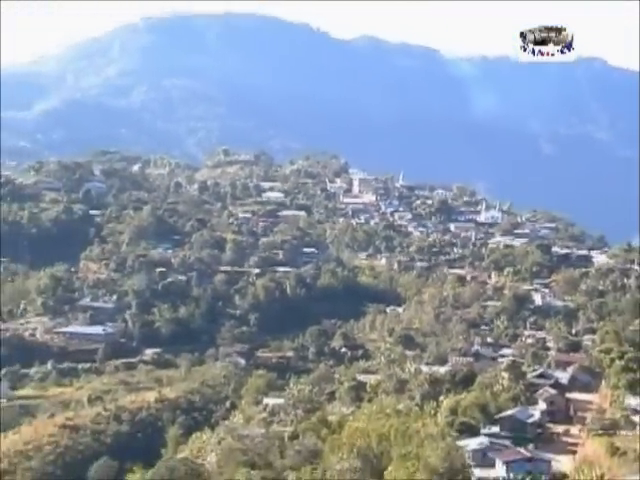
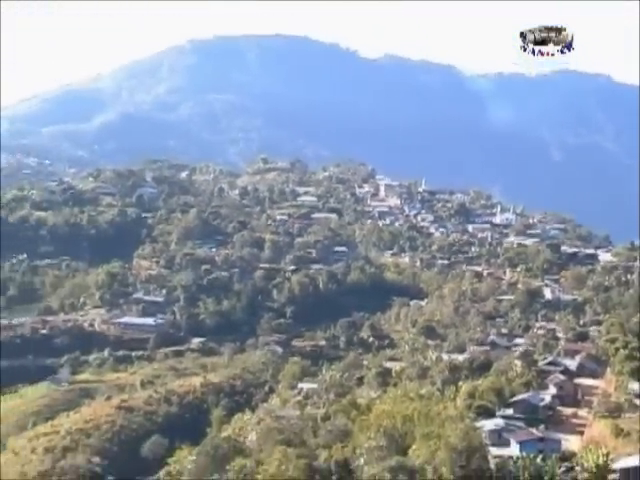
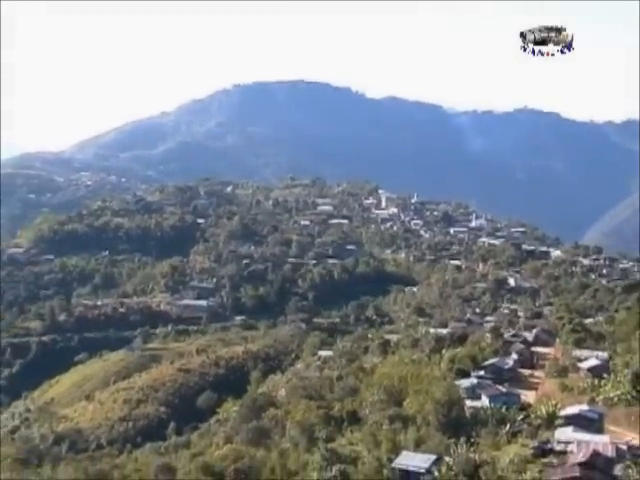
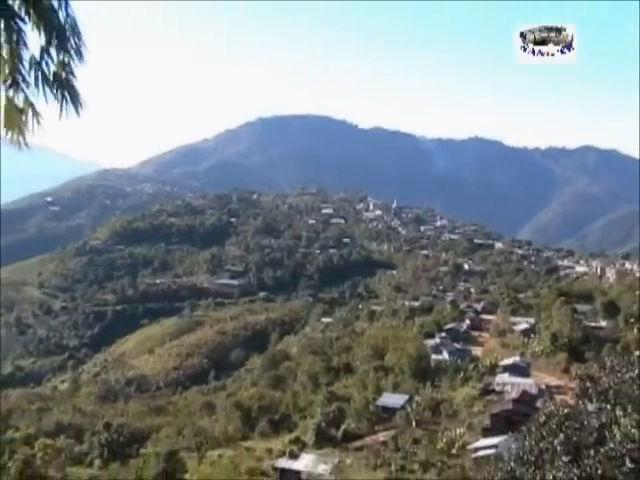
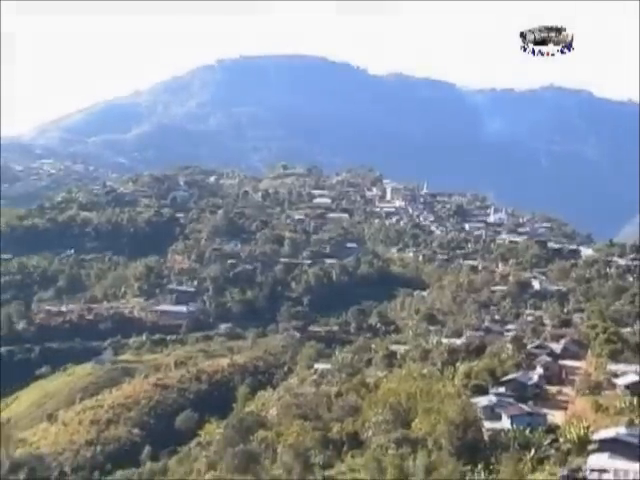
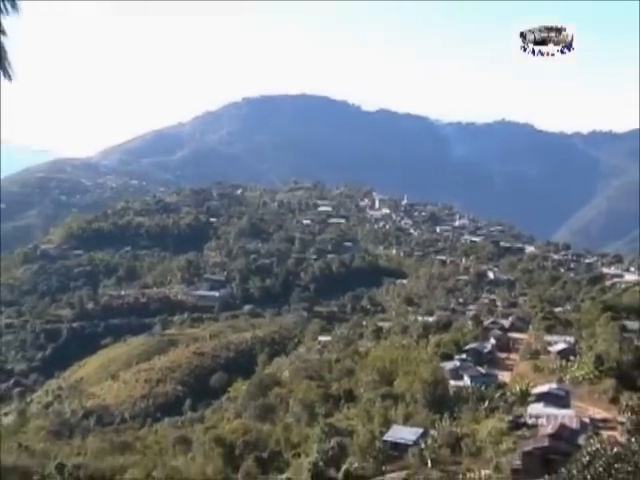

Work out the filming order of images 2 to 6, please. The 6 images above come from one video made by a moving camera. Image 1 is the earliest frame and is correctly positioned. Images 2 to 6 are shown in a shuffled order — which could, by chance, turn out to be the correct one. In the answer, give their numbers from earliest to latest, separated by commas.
2, 5, 3, 6, 4
